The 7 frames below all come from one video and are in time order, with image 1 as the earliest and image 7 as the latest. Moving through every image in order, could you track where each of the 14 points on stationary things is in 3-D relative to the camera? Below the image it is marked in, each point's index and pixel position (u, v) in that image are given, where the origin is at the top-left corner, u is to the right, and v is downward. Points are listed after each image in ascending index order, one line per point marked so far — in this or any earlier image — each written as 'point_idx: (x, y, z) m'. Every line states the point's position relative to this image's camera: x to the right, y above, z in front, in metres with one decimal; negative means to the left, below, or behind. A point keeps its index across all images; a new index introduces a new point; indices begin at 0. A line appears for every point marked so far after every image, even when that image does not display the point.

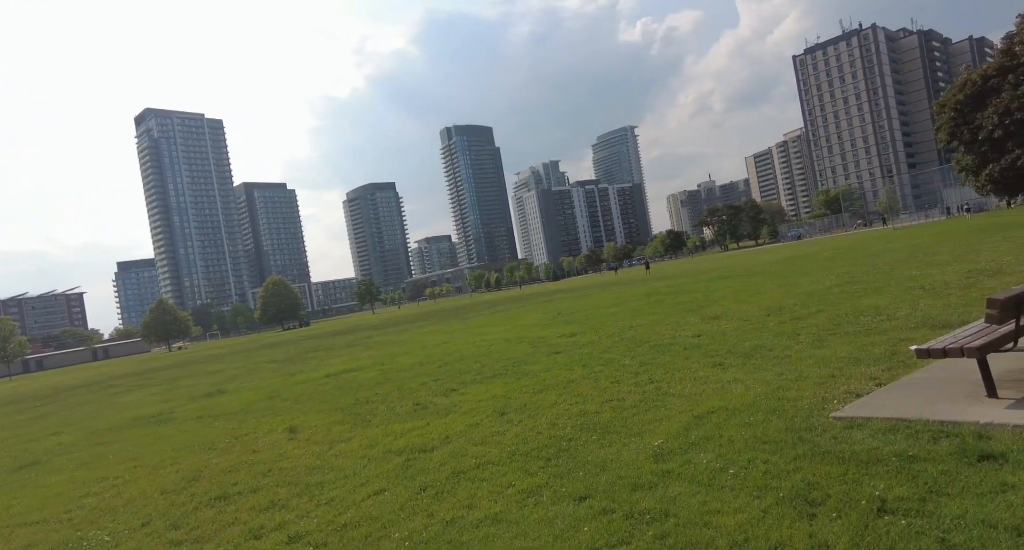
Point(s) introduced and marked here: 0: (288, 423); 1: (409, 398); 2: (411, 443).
0: (-3.9, -2.6, +10.8) m
1: (-1.9, -2.4, +12.0) m
2: (-1.4, -2.3, +8.4) m
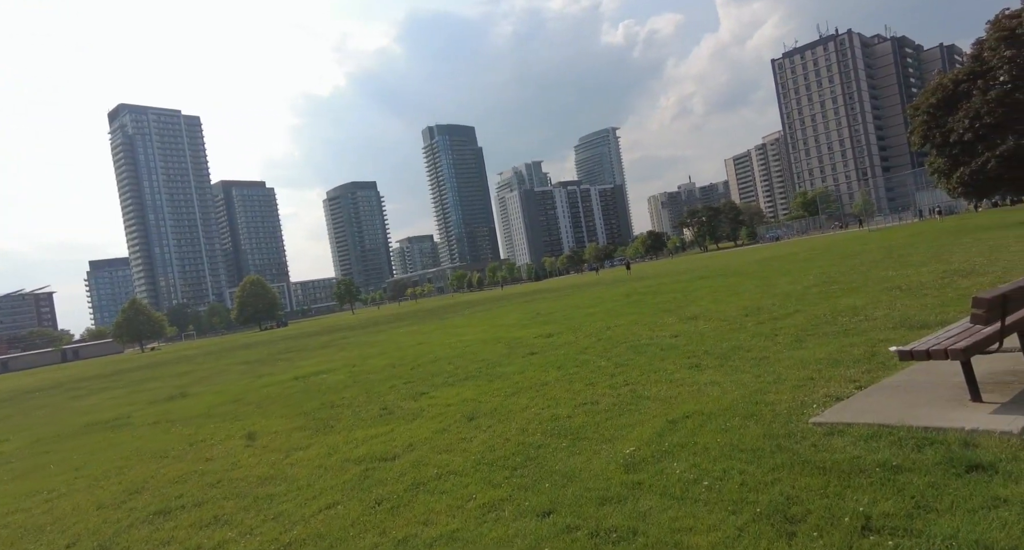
0: (-4.3, -2.5, +10.3) m
1: (-2.5, -2.4, +11.5) m
2: (-1.8, -2.2, +8.0) m
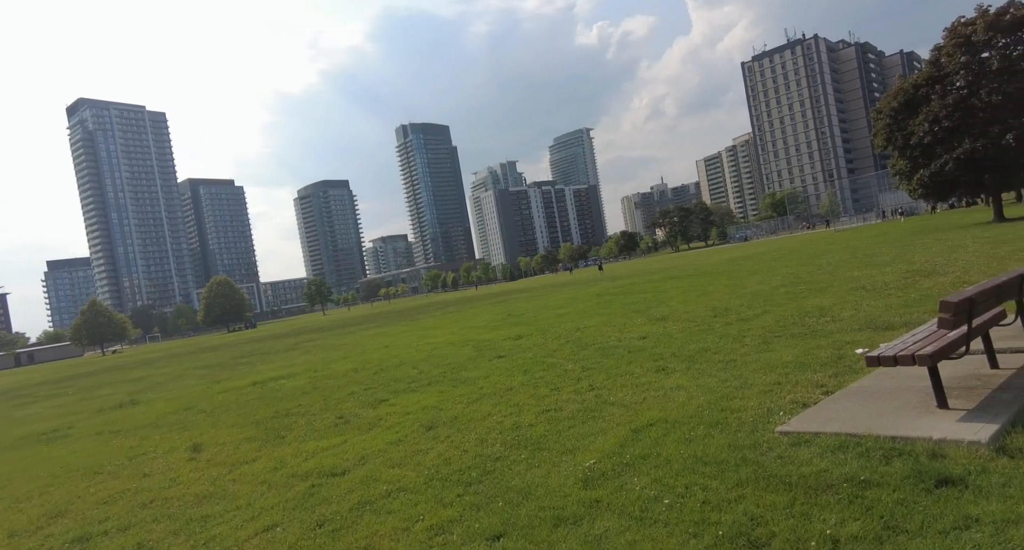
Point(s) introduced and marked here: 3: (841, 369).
0: (-4.9, -2.6, +9.7) m
1: (-3.1, -2.4, +11.1) m
2: (-2.3, -2.3, +7.5) m
3: (+4.3, -1.2, +8.2) m
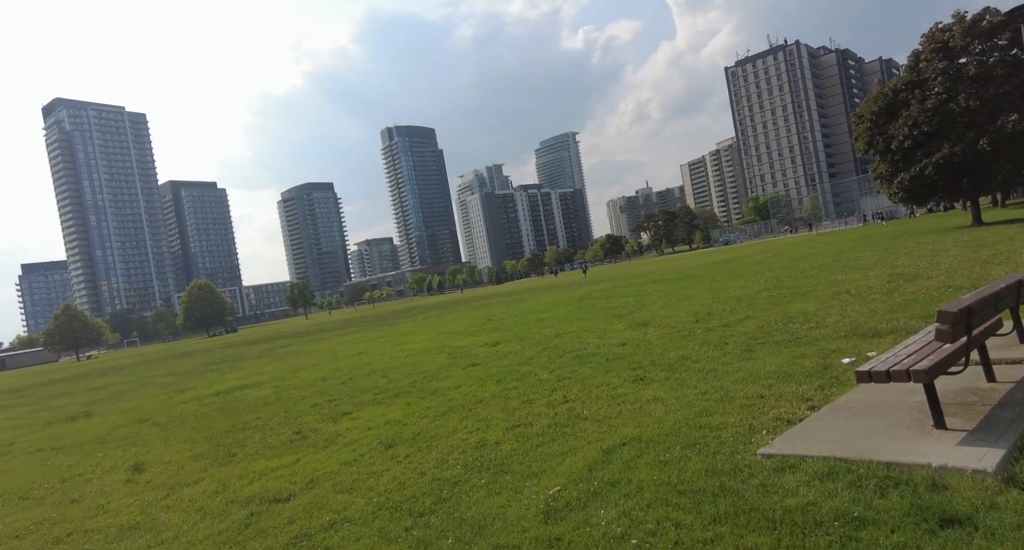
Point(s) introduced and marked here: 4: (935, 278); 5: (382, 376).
0: (-5.4, -2.7, +9.0) m
1: (-3.6, -2.5, +10.4) m
2: (-2.7, -2.3, +6.9) m
3: (+3.9, -1.3, +7.7) m
4: (+11.4, -0.1, +16.9) m
5: (-3.0, -2.3, +14.4) m
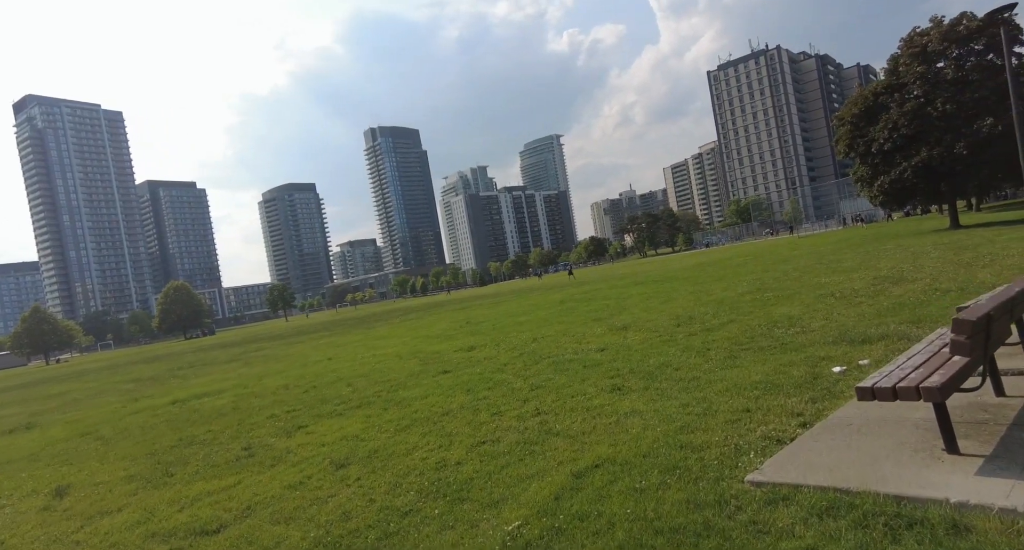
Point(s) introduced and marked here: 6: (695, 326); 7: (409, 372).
0: (-5.8, -2.7, +8.2) m
1: (-4.1, -2.5, +9.6) m
2: (-3.1, -2.4, +6.1) m
3: (+3.5, -1.3, +7.1) m
4: (+10.7, -0.2, +16.5) m
5: (-3.6, -2.4, +13.6) m
6: (+4.3, -1.2, +14.8) m
7: (-2.3, -2.2, +14.1) m
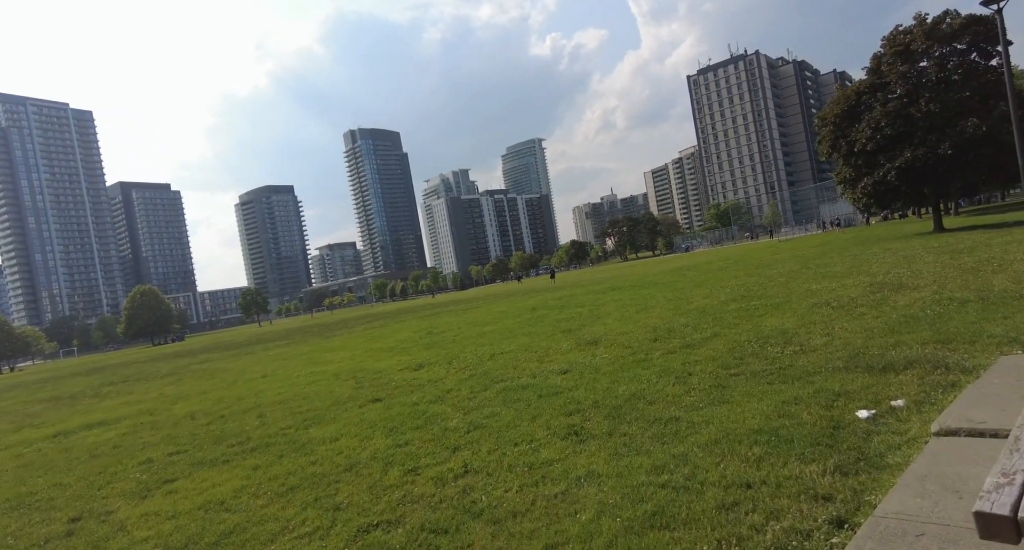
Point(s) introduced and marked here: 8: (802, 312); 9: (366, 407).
0: (-6.7, -2.8, +5.8) m
1: (-4.9, -2.6, +7.3) m
2: (-3.8, -2.5, +3.8) m
3: (+2.7, -1.4, +5.0) m
4: (+9.7, -0.3, +14.6) m
5: (-4.6, -2.5, +11.3) m
6: (+3.3, -1.3, +12.7) m
7: (-3.3, -2.3, +11.9) m
8: (+6.5, -0.8, +14.1) m
9: (-2.5, -2.2, +10.6) m
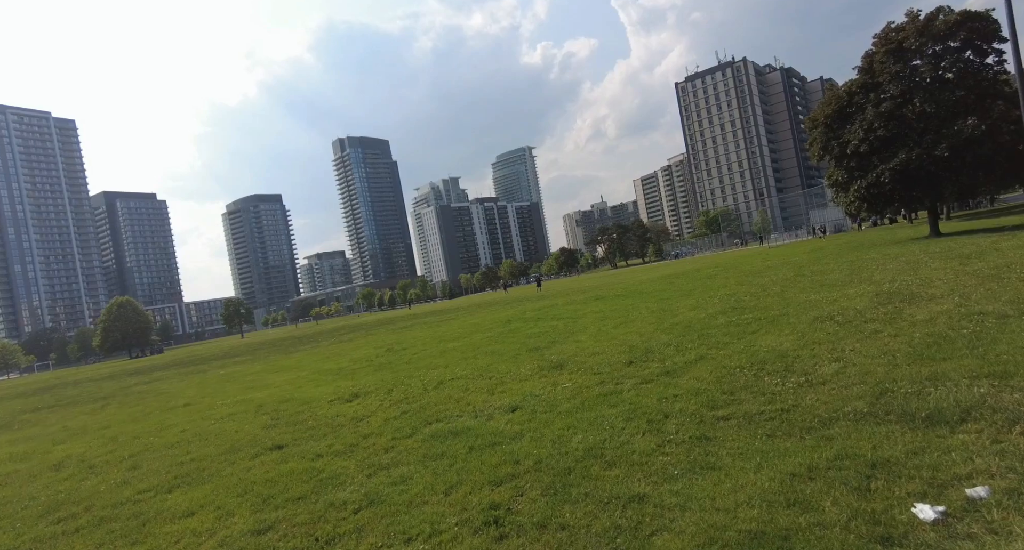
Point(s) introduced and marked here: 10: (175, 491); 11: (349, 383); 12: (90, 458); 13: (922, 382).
0: (-7.5, -3.0, +3.5) m
1: (-5.8, -2.8, +5.0) m
2: (-4.6, -2.6, +1.6) m
3: (+1.9, -1.5, +2.8) m
4: (+8.7, -0.5, +12.5) m
5: (-5.5, -2.7, +9.0) m
6: (+2.4, -1.5, +10.5) m
7: (-4.2, -2.6, +9.6) m
8: (+5.6, -1.0, +12.0) m
9: (-3.4, -2.4, +8.4) m
10: (-4.0, -2.5, +7.4) m
11: (-3.8, -2.5, +14.9) m
12: (-7.0, -3.0, +10.4) m
13: (+4.5, -1.2, +6.8) m
